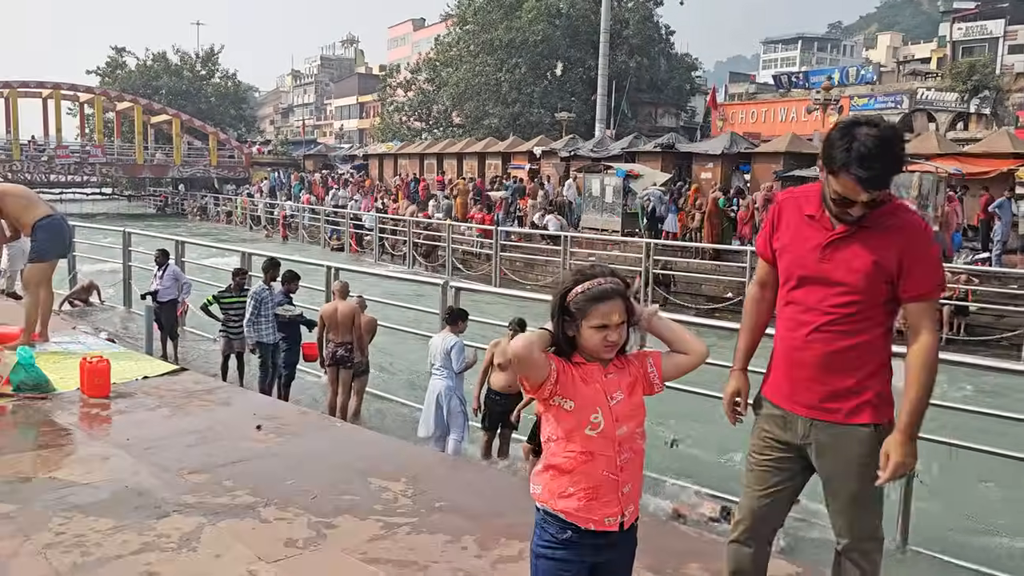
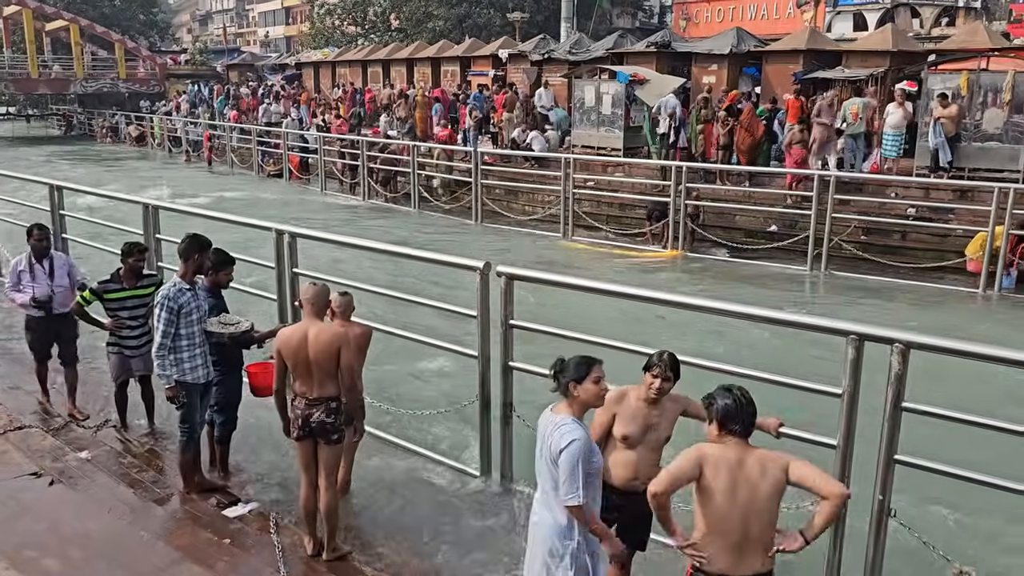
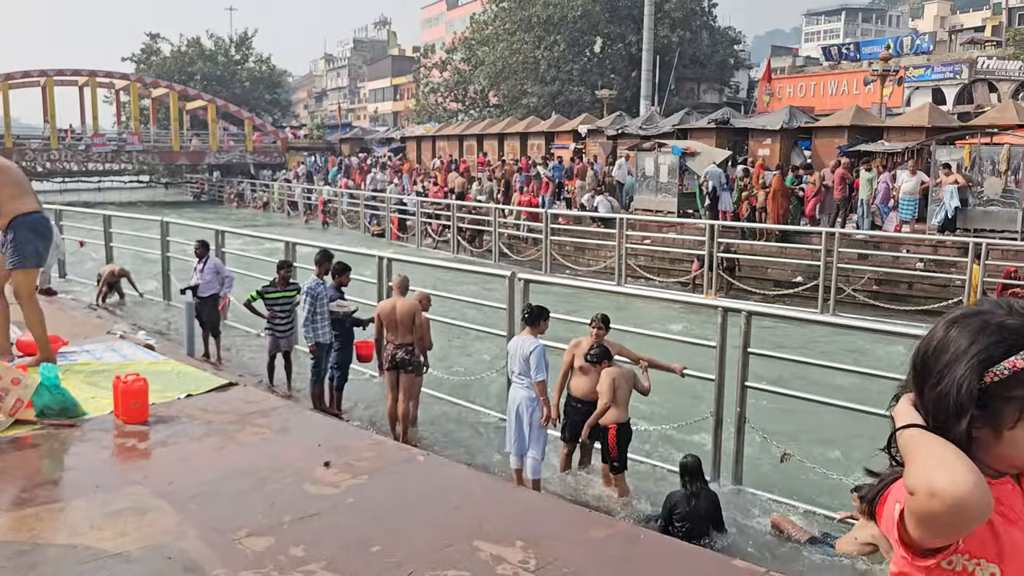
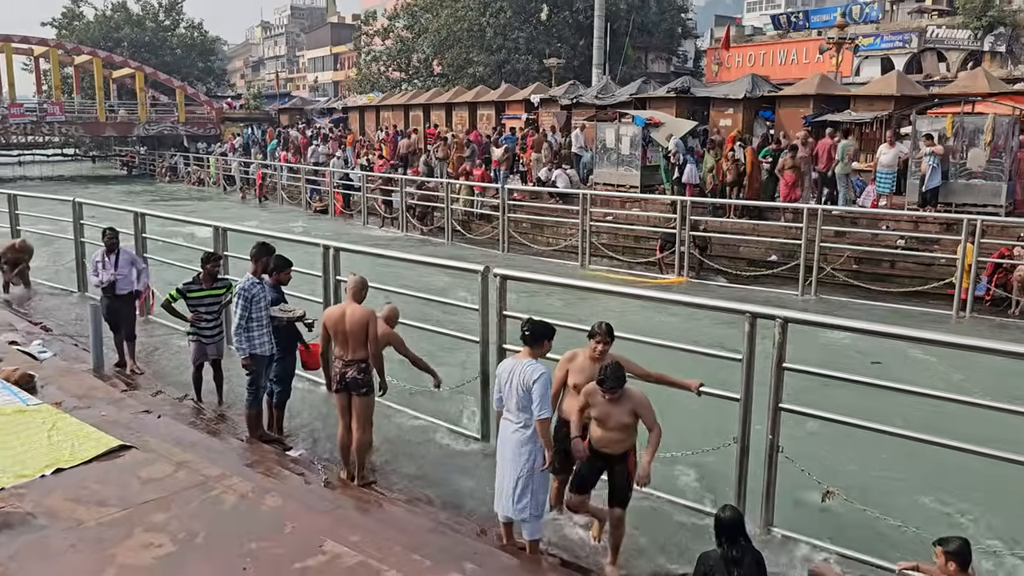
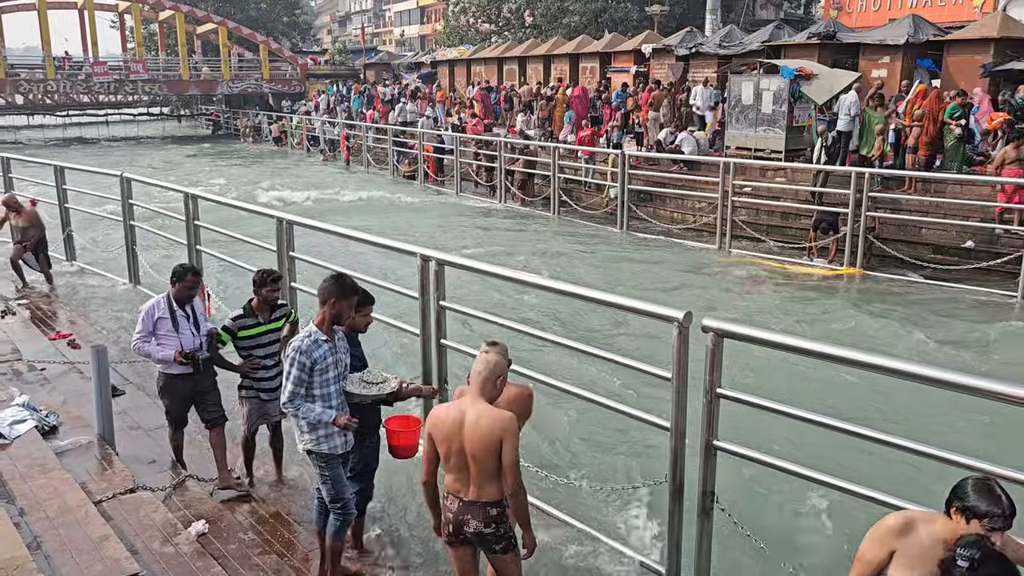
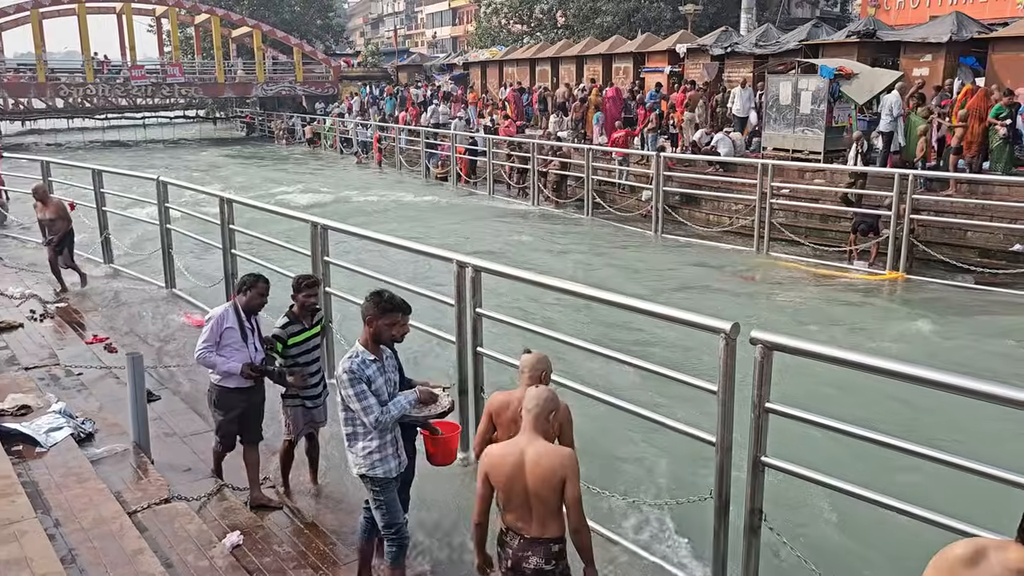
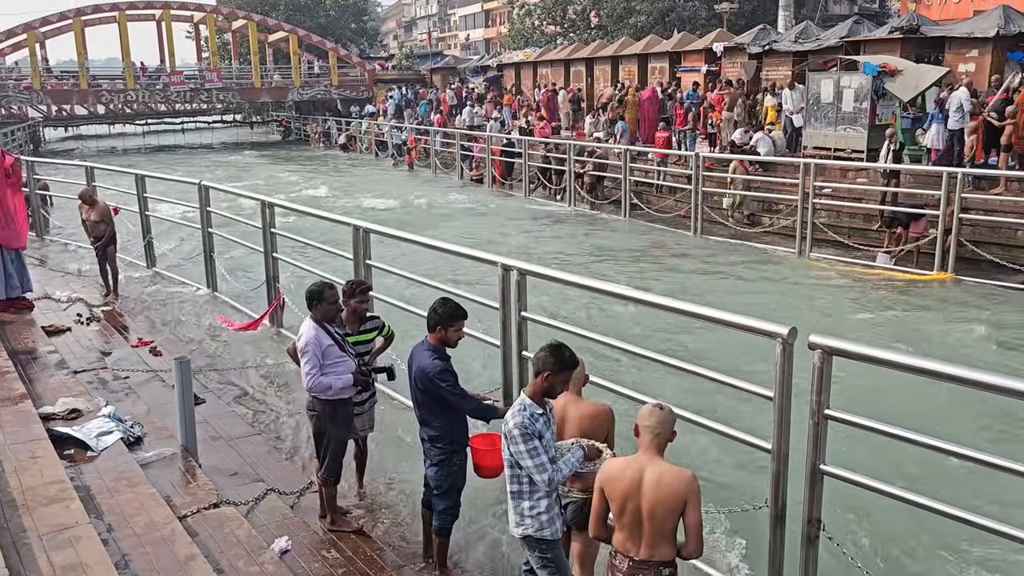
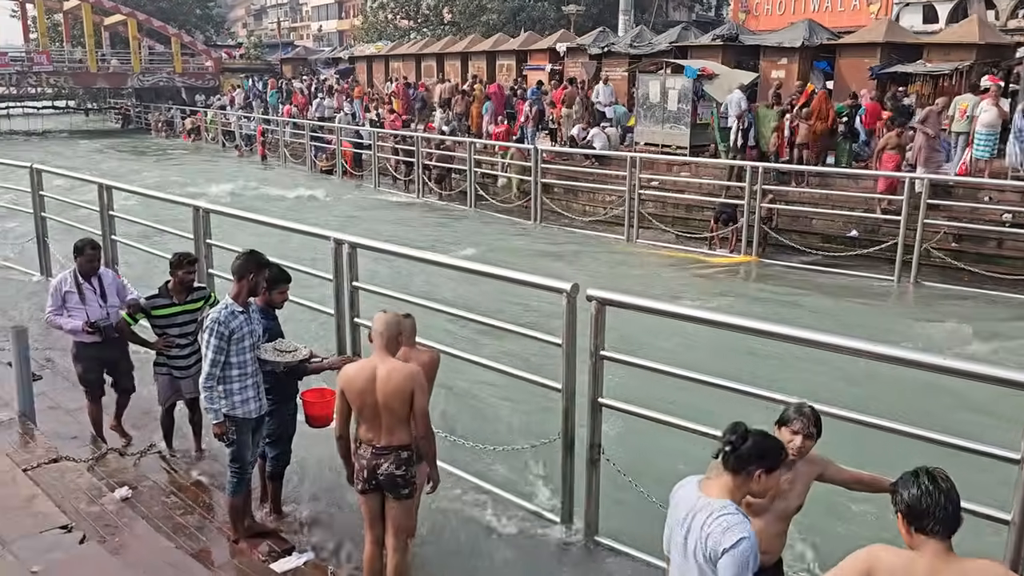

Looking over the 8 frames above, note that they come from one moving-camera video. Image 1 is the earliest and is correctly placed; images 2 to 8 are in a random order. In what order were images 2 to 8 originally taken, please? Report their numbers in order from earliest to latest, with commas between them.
3, 4, 2, 8, 5, 6, 7
